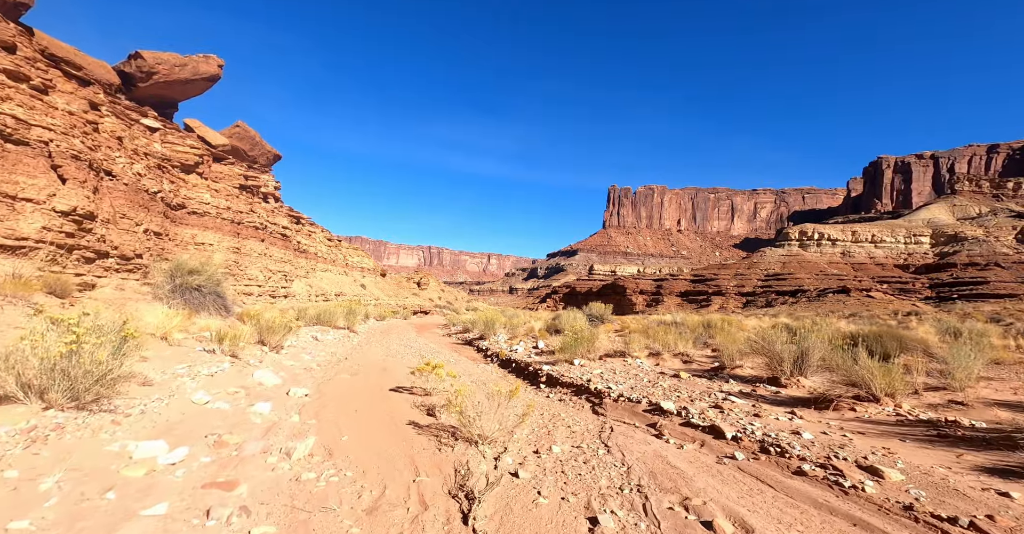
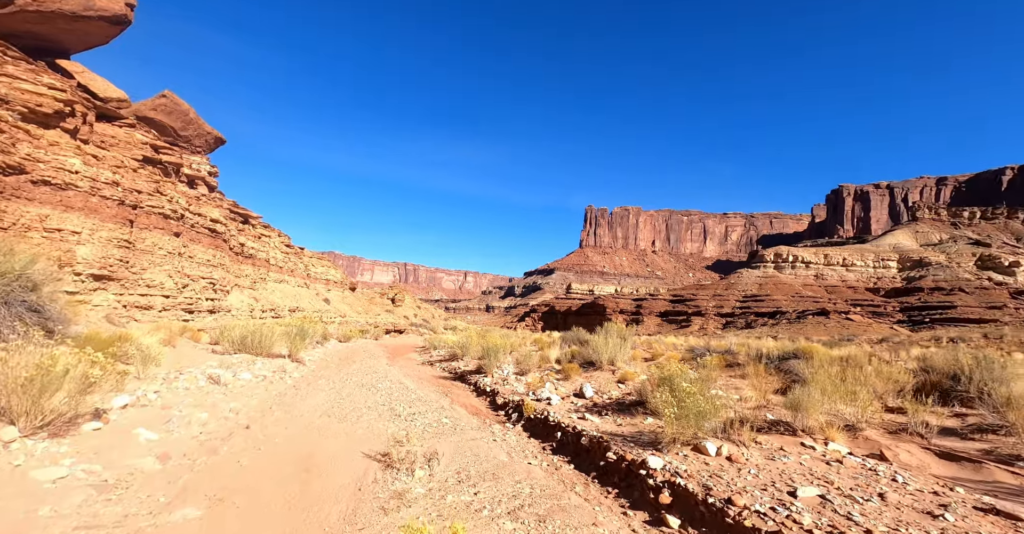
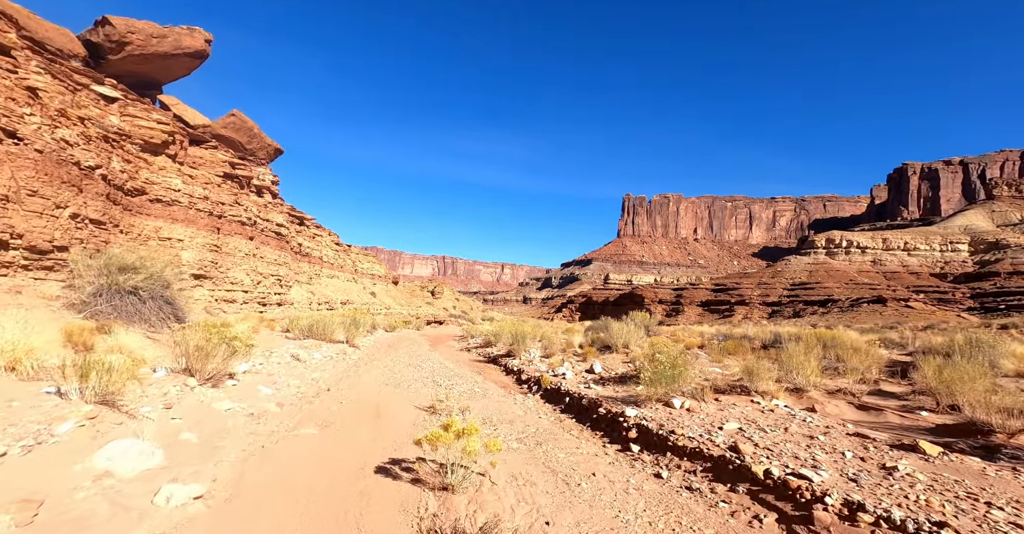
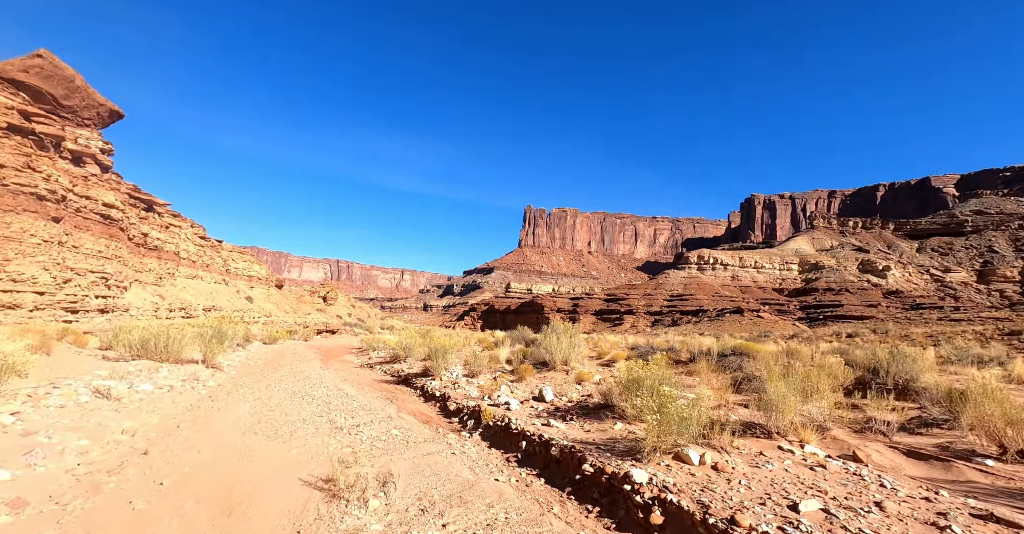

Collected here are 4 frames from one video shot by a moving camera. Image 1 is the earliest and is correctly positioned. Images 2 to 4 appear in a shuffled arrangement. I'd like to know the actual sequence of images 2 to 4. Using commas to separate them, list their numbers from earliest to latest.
3, 2, 4
